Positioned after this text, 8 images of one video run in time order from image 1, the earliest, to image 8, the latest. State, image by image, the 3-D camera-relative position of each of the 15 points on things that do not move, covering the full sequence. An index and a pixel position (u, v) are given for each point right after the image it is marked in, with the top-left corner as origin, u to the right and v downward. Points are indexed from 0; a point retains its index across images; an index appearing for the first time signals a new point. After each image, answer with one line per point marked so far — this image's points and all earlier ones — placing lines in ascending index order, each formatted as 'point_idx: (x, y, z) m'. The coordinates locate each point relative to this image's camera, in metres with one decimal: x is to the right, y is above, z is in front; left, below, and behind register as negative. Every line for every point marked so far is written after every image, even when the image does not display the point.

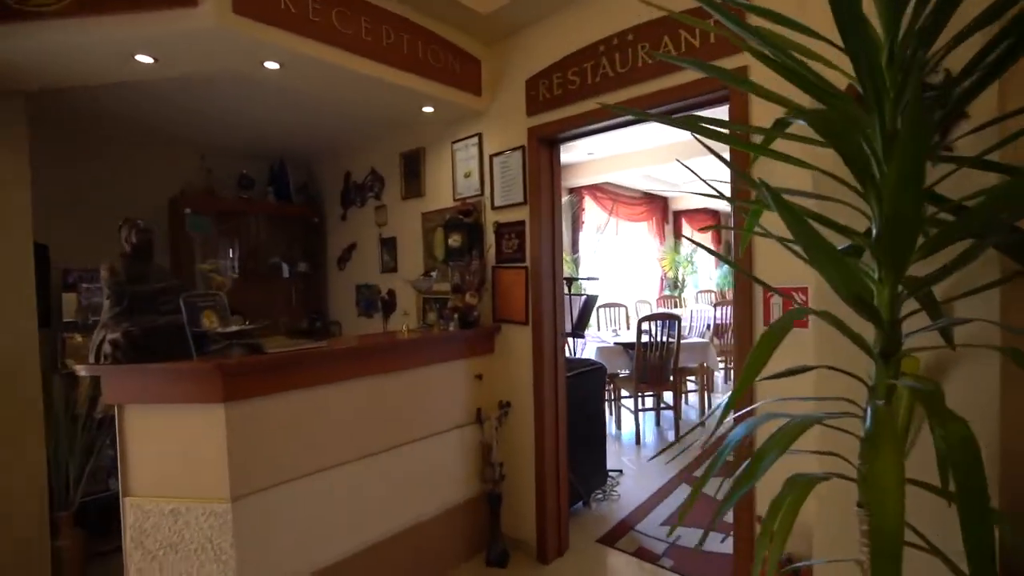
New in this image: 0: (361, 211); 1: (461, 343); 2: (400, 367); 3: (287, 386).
0: (-0.9, +0.5, +3.0) m
1: (-0.2, -0.2, +2.1) m
2: (-0.4, -0.3, +1.9) m
3: (-0.7, -0.3, +1.5) m
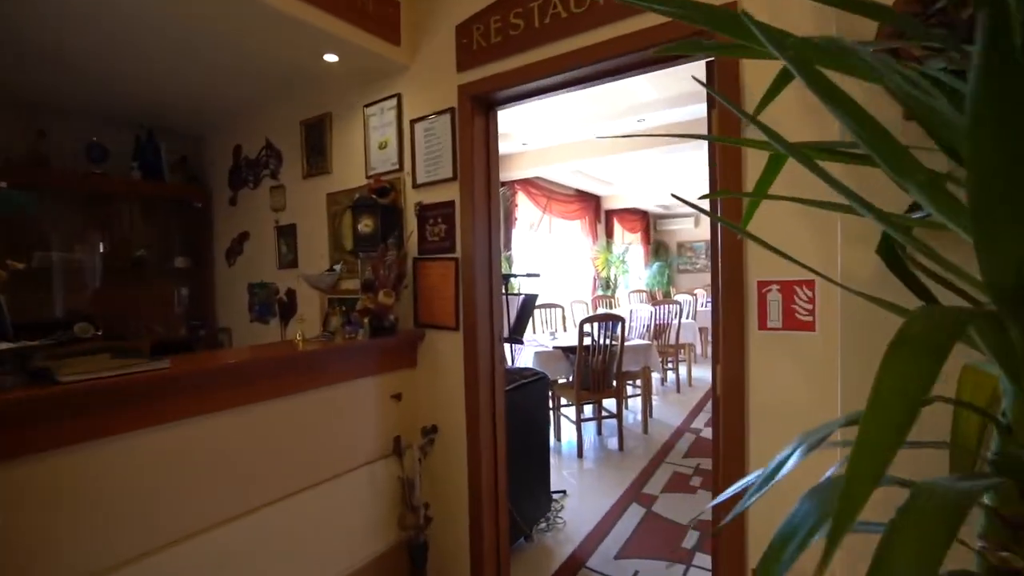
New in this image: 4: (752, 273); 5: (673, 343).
0: (-1.3, +0.5, +2.5) m
1: (-0.5, -0.2, +1.7) m
2: (-0.7, -0.3, +1.4) m
3: (-0.9, -0.3, +1.0) m
4: (+0.6, 0.0, +1.2) m
5: (+1.6, -0.6, +4.9) m
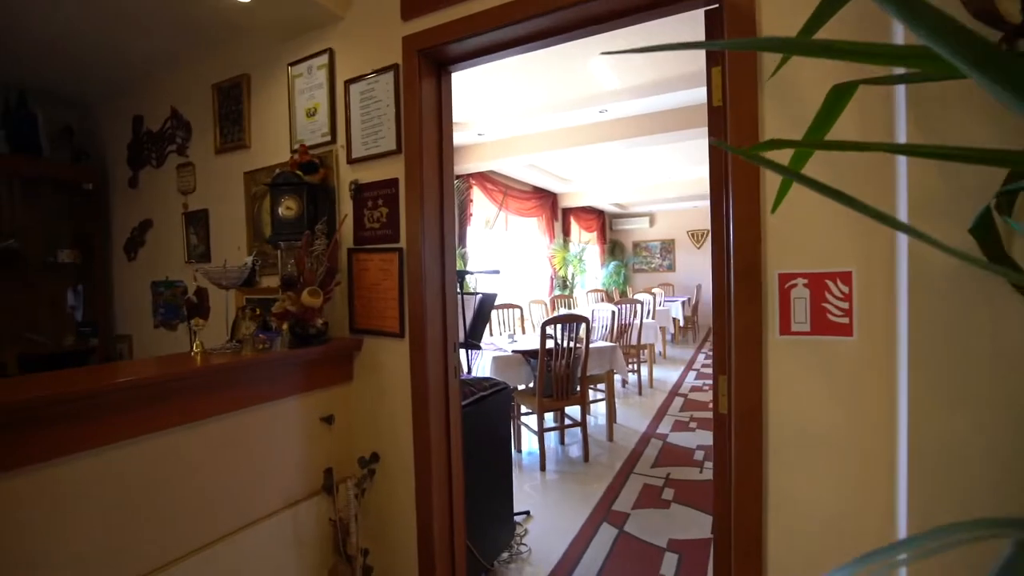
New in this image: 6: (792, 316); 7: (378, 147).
0: (-1.5, +0.5, +2.1) m
1: (-0.6, -0.2, +1.3) m
2: (-0.8, -0.3, +1.1) m
3: (-0.9, -0.3, +0.7) m
4: (+0.5, +0.1, +0.9) m
5: (+1.2, -0.5, +4.7) m
6: (+0.5, -0.1, +0.9) m
7: (-0.4, +0.4, +1.4) m
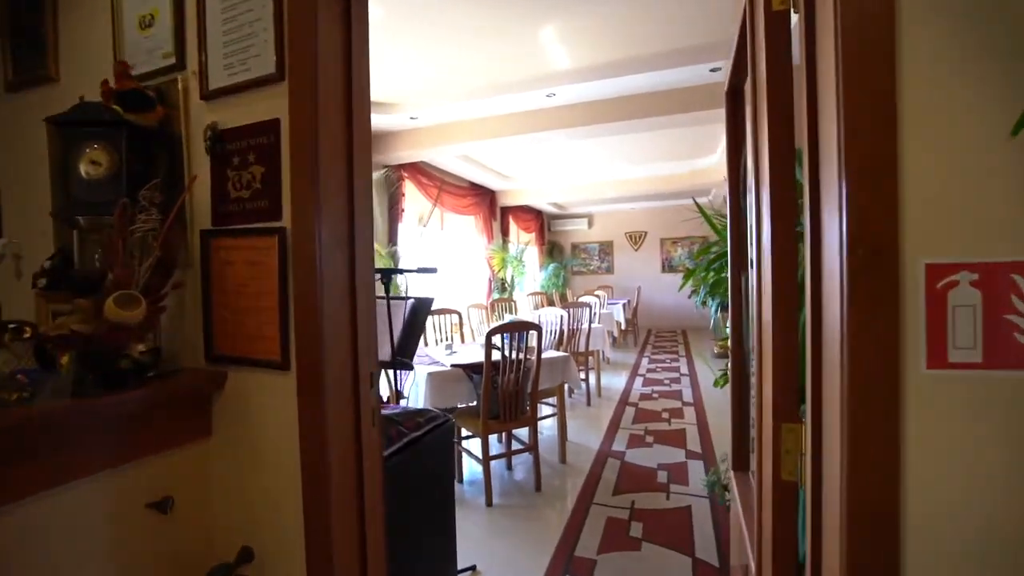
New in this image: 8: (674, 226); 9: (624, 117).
0: (-1.7, +0.5, +1.4) m
1: (-0.7, -0.2, +0.8) m
2: (-0.8, -0.3, +0.5) m
3: (-0.9, -0.3, +0.1) m
4: (+0.5, +0.1, +0.6) m
5: (+0.6, -0.6, +4.4) m
6: (+0.5, -0.1, +0.5) m
7: (-0.5, +0.4, +0.9) m
8: (+2.9, +1.1, +8.9) m
9: (+0.9, +1.3, +3.8) m
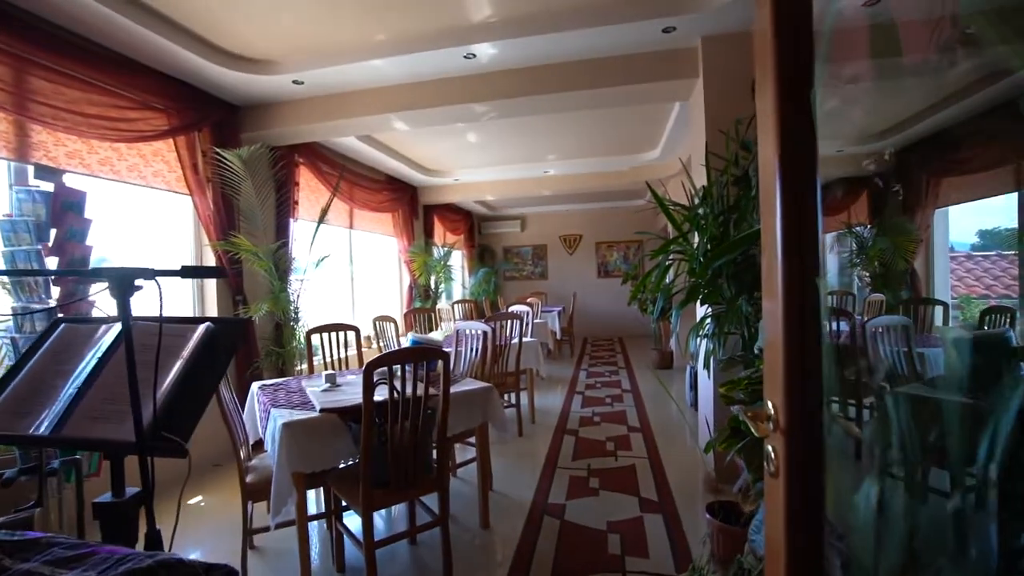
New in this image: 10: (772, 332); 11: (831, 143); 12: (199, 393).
0: (-1.9, +0.4, +0.4) m
1: (-0.8, -0.2, -0.1) m
2: (-0.9, -0.3, -0.4) m
3: (-1.0, -0.3, -0.8) m
4: (+0.3, 0.0, -0.1) m
5: (0.0, -0.6, +3.7) m
6: (+0.4, -0.1, -0.2) m
7: (-0.7, +0.4, +0.1) m
8: (+1.7, +1.0, +8.5) m
9: (+0.3, +1.3, +3.1) m
10: (+0.5, -0.1, +0.8) m
11: (+0.6, +0.3, +0.9) m
12: (-0.7, -0.2, +1.0) m
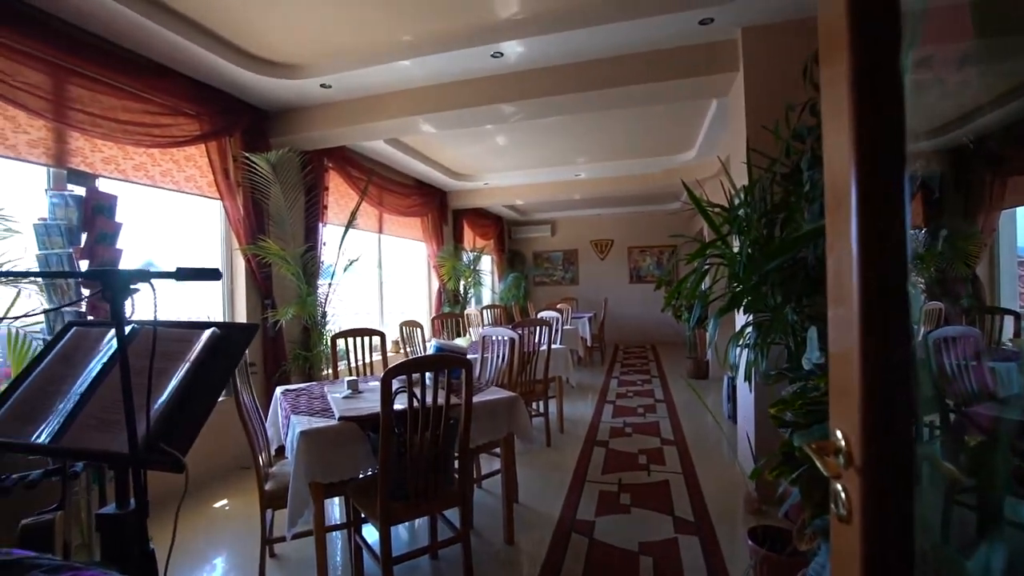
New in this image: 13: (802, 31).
0: (-1.9, +0.4, +0.5) m
1: (-0.8, -0.2, -0.1) m
2: (-1.0, -0.3, -0.4) m
3: (-1.1, -0.3, -0.8) m
4: (+0.3, 0.0, -0.3) m
5: (+0.2, -0.7, +3.5) m
6: (+0.3, -0.1, -0.3) m
7: (-0.7, +0.4, 0.0) m
8: (+2.2, +0.9, +8.3) m
9: (+0.5, +1.2, +3.0) m
10: (+0.5, -0.1, +0.7) m
11: (+0.6, +0.2, +0.7) m
12: (-0.6, -0.2, +1.0) m
13: (+1.6, +1.4, +2.7) m
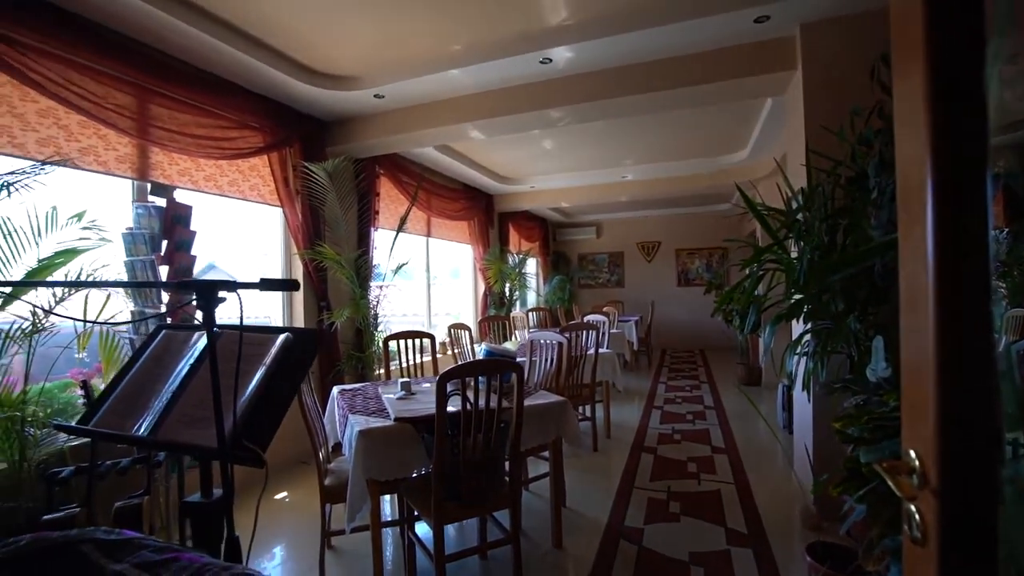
0: (-1.8, +0.4, +0.7) m
1: (-0.8, -0.3, 0.0) m
2: (-1.0, -0.3, -0.3) m
3: (-1.1, -0.3, -0.7) m
4: (+0.3, 0.0, -0.3) m
5: (+0.5, -0.7, +3.5) m
6: (+0.3, -0.1, -0.3) m
7: (-0.6, +0.4, +0.1) m
8: (+2.9, +0.9, +8.1) m
9: (+0.8, +1.2, +3.0) m
10: (+0.6, -0.1, +0.7) m
11: (+0.7, +0.2, +0.7) m
12: (-0.5, -0.2, +1.0) m
13: (+1.8, +1.4, +2.5) m
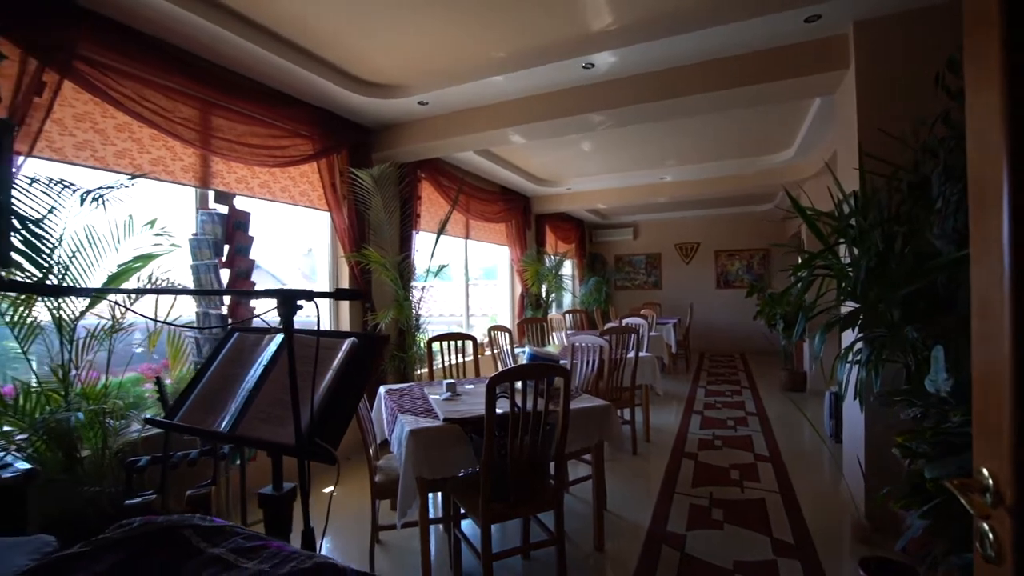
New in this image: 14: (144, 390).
0: (-1.7, +0.4, +0.8) m
1: (-0.8, -0.3, +0.1) m
2: (-0.9, -0.3, -0.2) m
3: (-1.1, -0.3, -0.6) m
4: (+0.3, 0.0, -0.2) m
5: (+0.8, -0.7, +3.5) m
6: (+0.4, -0.1, -0.3) m
7: (-0.6, +0.4, +0.2) m
8: (+3.5, +0.8, +7.9) m
9: (+1.0, +1.2, +3.0) m
10: (+0.7, -0.1, +0.7) m
11: (+0.8, +0.2, +0.7) m
12: (-0.4, -0.3, +1.1) m
13: (+2.1, +1.3, +2.5) m
14: (-1.8, -0.5, +2.4) m
